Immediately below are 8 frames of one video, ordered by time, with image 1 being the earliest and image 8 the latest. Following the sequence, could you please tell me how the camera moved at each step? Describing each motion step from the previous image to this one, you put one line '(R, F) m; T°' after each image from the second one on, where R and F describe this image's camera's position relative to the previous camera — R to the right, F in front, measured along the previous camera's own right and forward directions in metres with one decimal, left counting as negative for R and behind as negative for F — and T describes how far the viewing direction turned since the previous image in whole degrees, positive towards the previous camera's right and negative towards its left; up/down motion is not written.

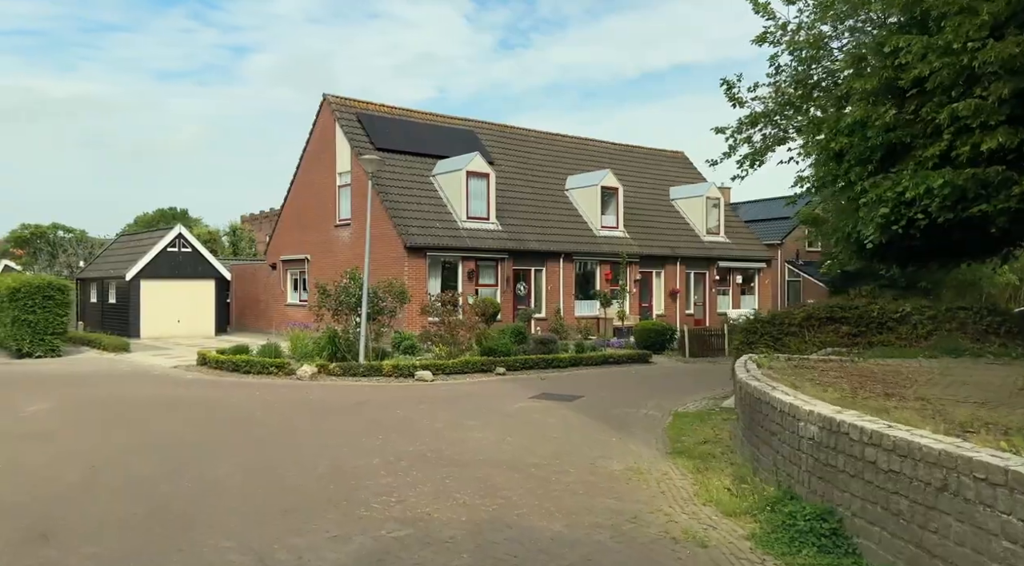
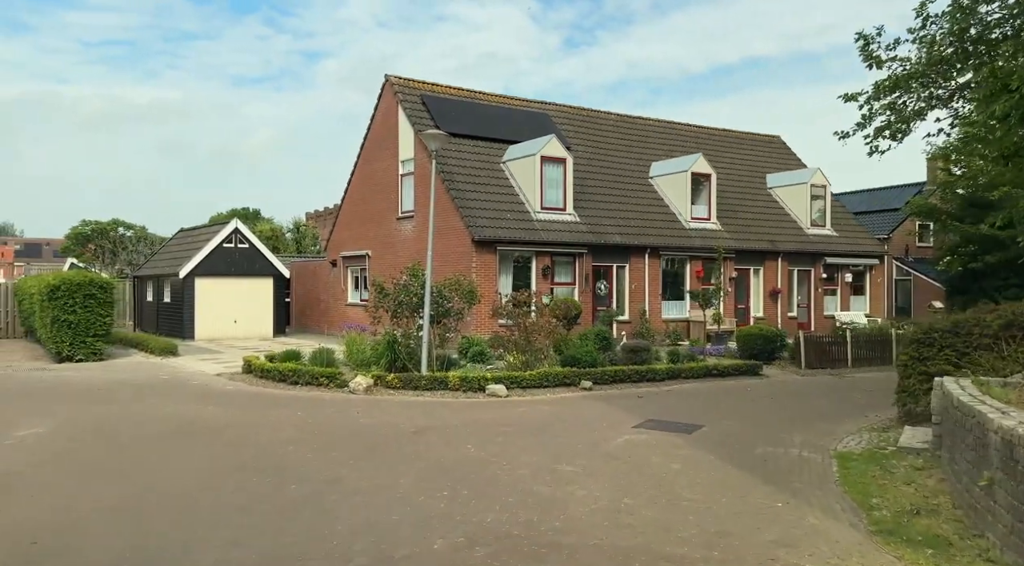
(-0.4, +2.6) m; -4°
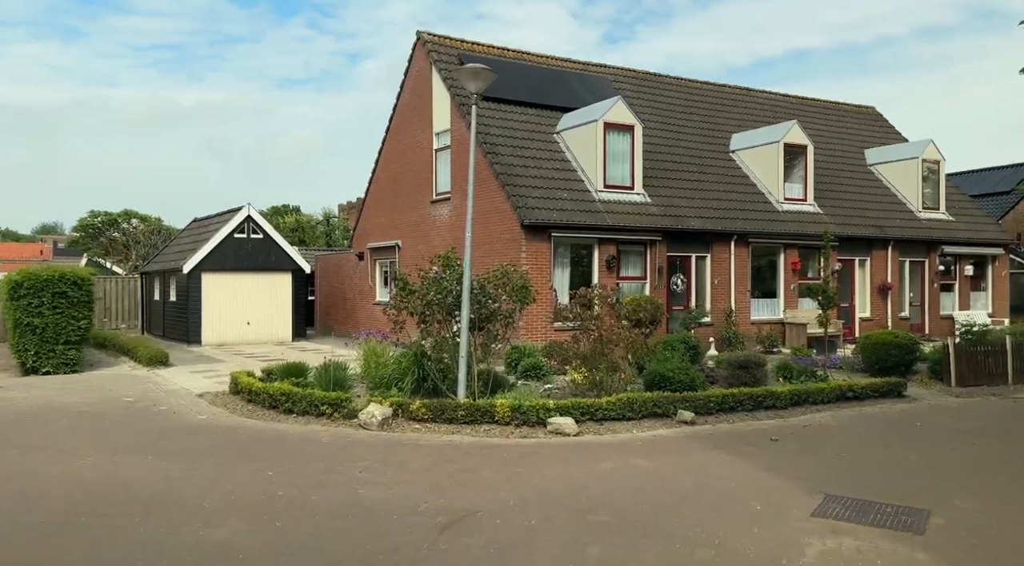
(-0.3, +3.8) m; -3°
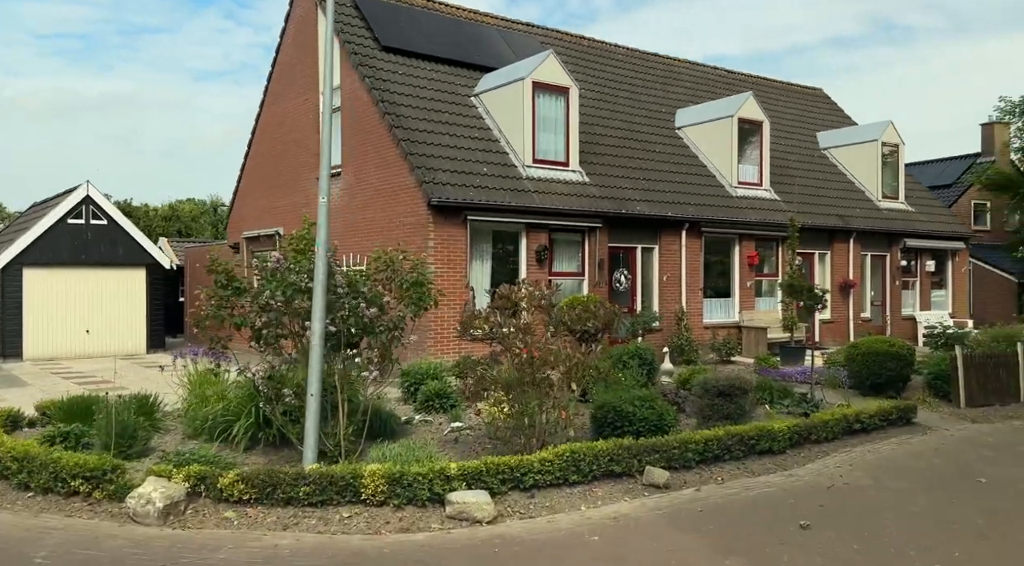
(+0.3, +3.6) m; +5°
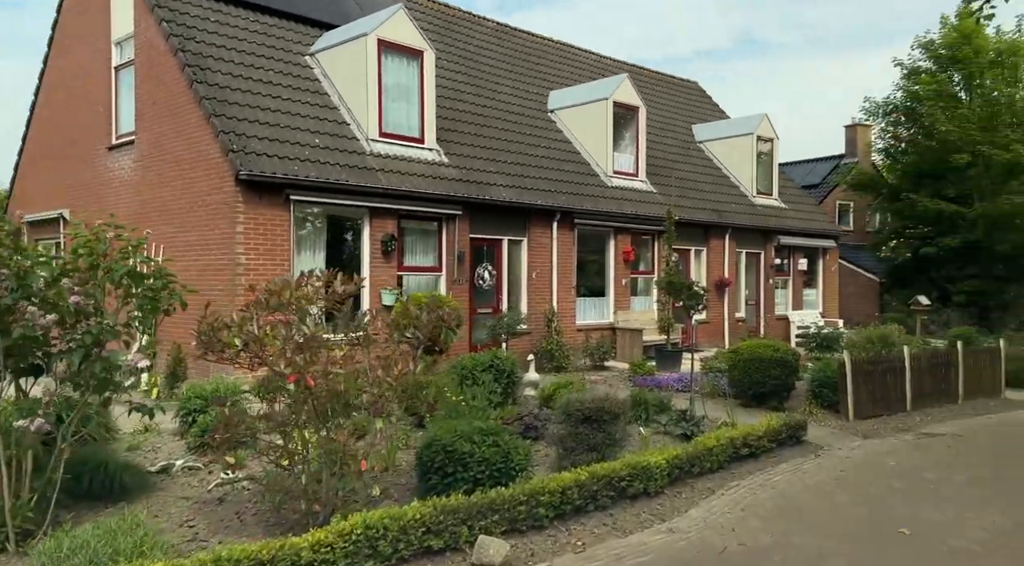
(+0.6, +2.1) m; +8°
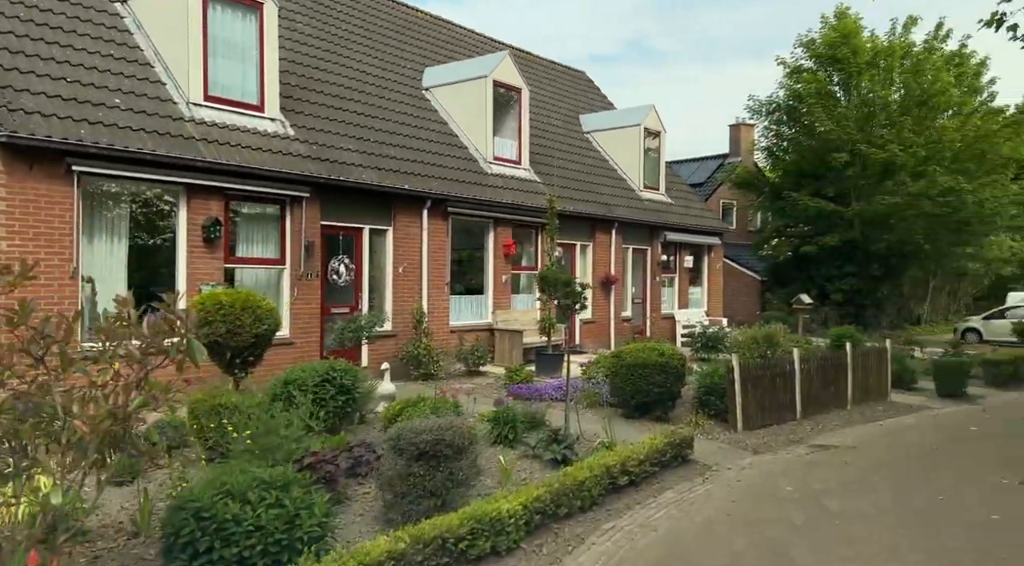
(+0.5, +1.6) m; +7°
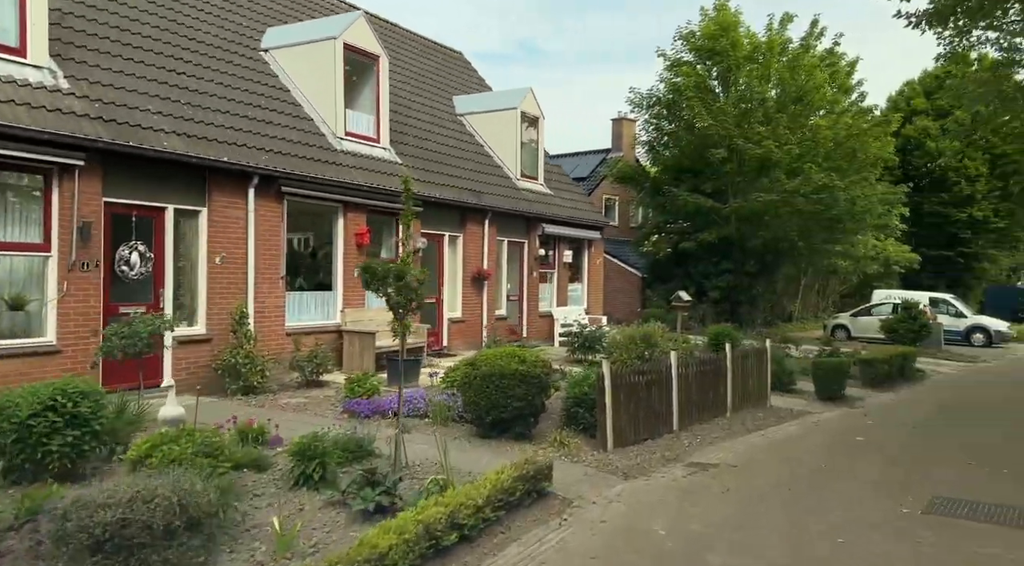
(+0.6, +1.8) m; +8°
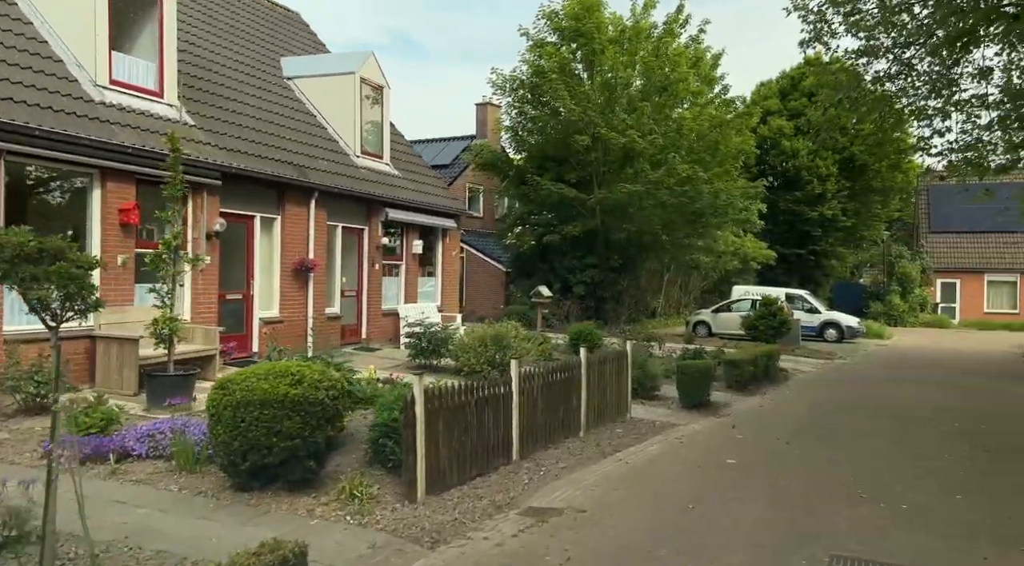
(+0.8, +2.5) m; +9°
